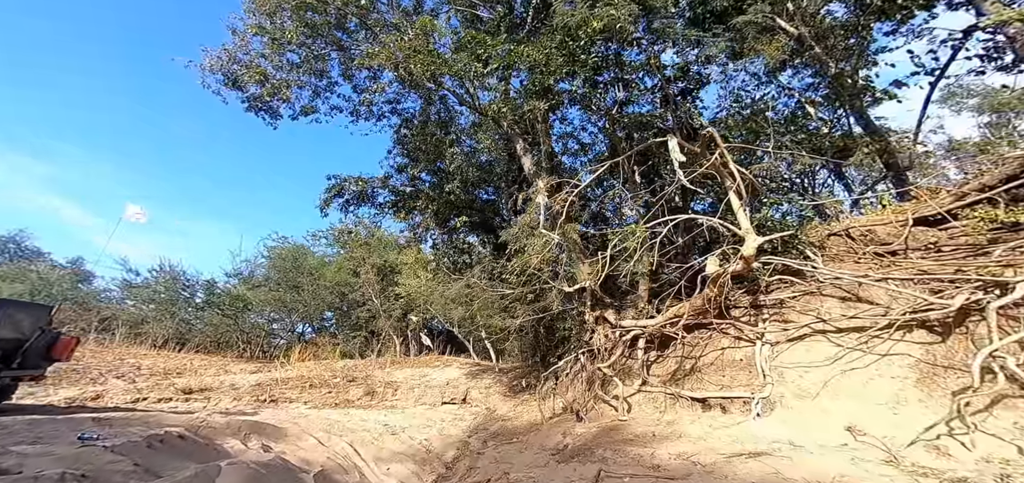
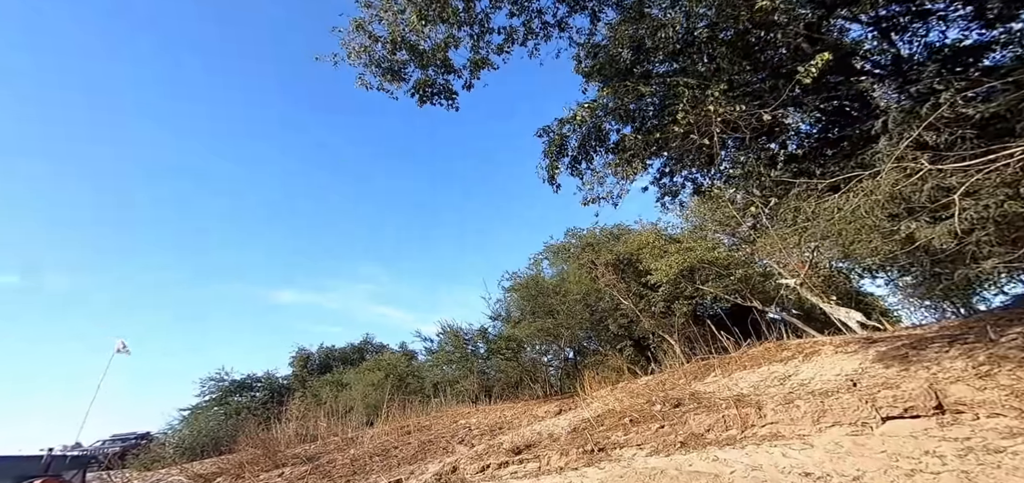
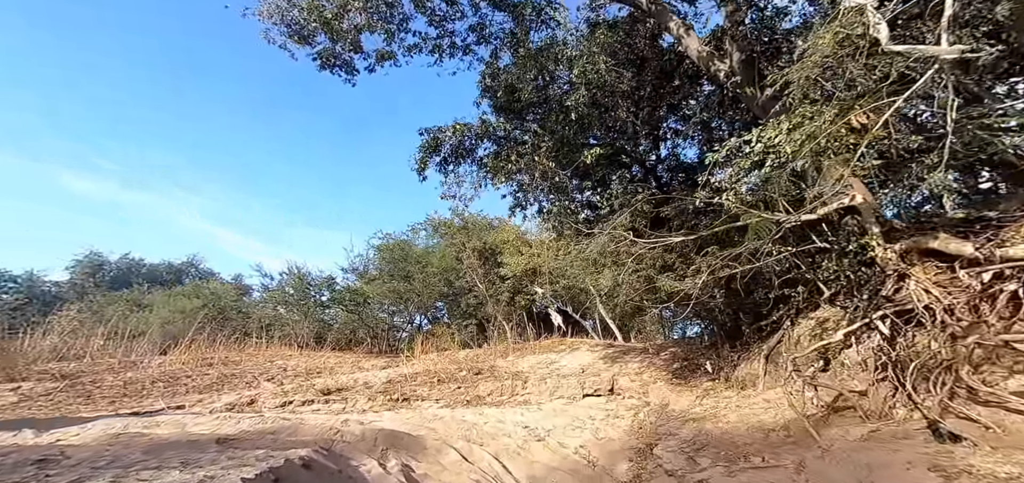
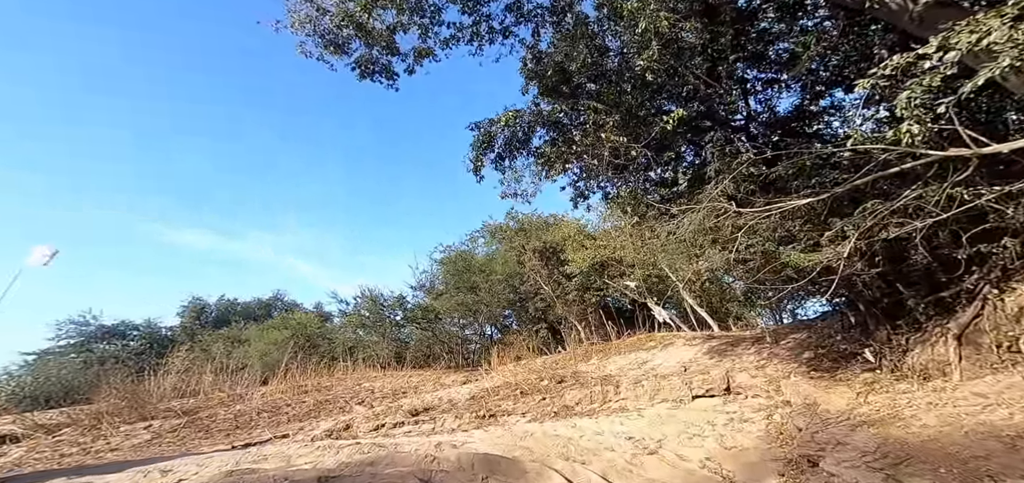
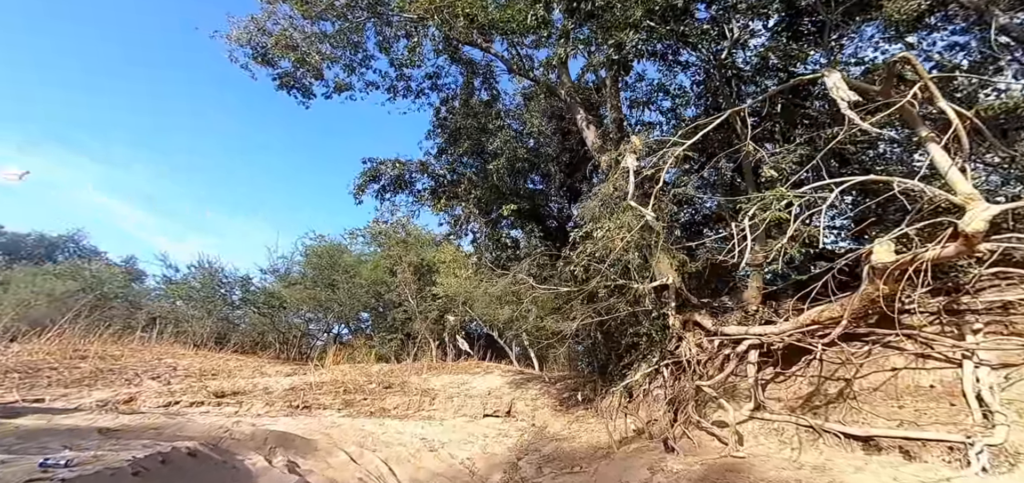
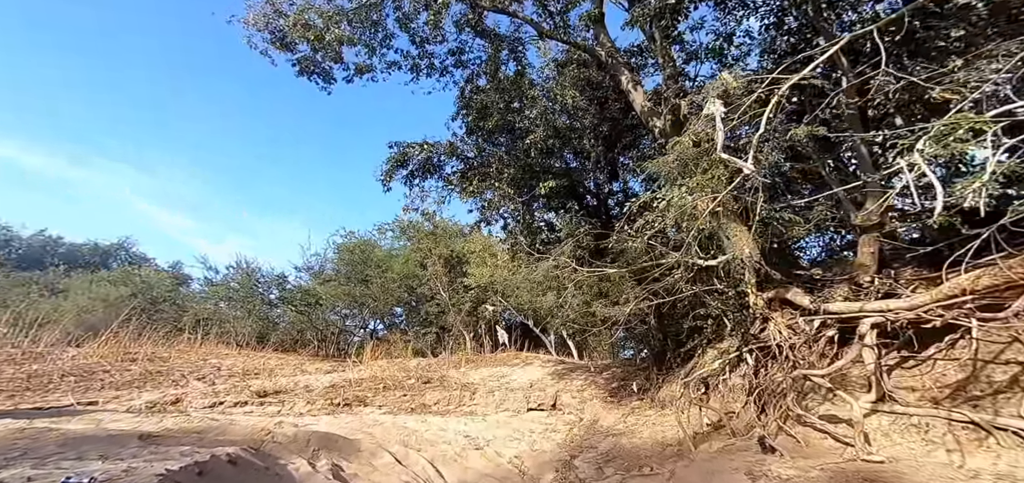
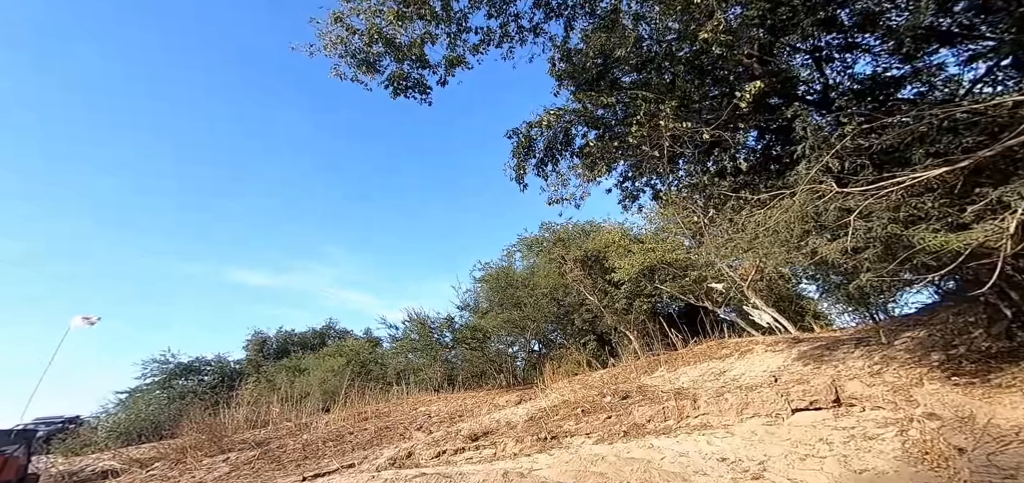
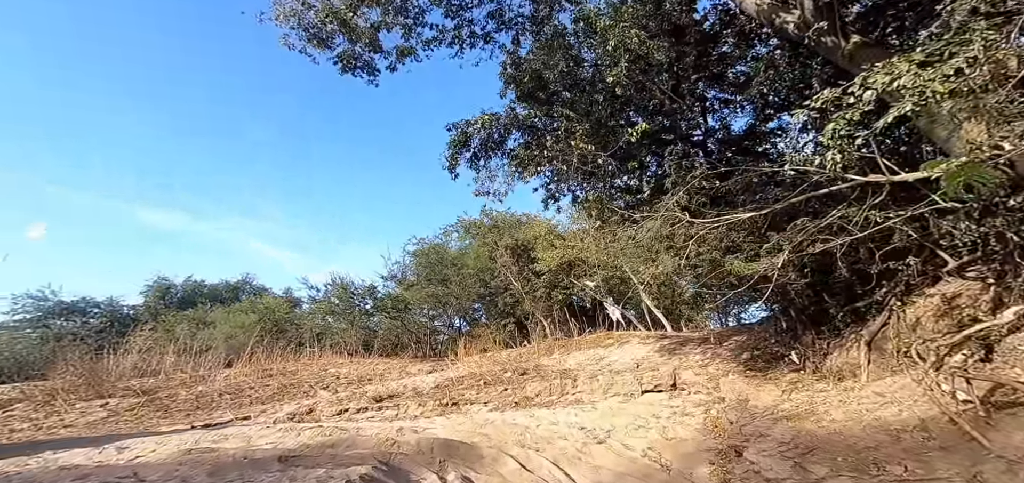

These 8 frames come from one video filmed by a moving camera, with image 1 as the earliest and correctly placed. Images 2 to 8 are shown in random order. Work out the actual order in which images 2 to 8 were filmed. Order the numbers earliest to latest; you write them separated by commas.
5, 6, 3, 8, 4, 7, 2
